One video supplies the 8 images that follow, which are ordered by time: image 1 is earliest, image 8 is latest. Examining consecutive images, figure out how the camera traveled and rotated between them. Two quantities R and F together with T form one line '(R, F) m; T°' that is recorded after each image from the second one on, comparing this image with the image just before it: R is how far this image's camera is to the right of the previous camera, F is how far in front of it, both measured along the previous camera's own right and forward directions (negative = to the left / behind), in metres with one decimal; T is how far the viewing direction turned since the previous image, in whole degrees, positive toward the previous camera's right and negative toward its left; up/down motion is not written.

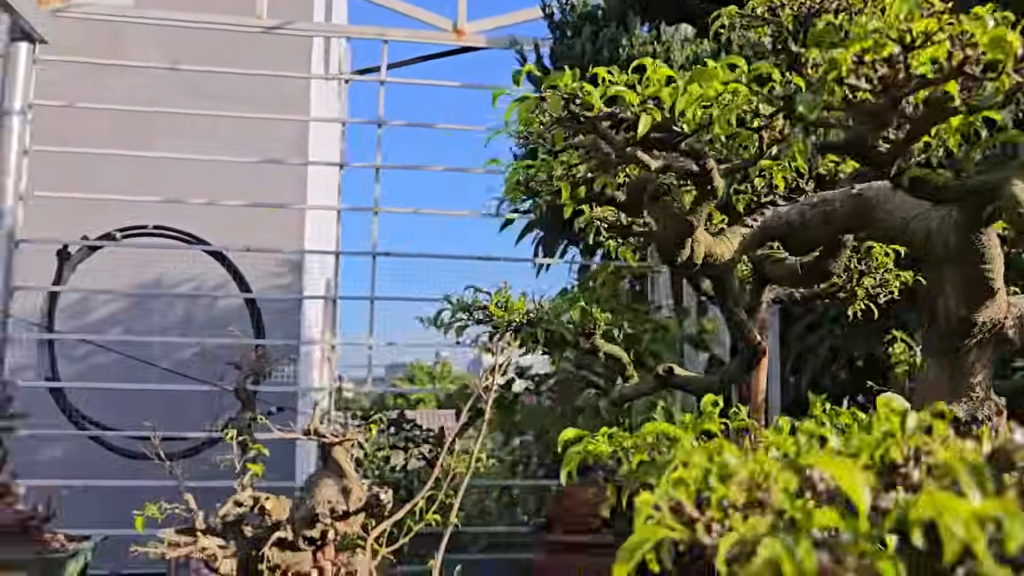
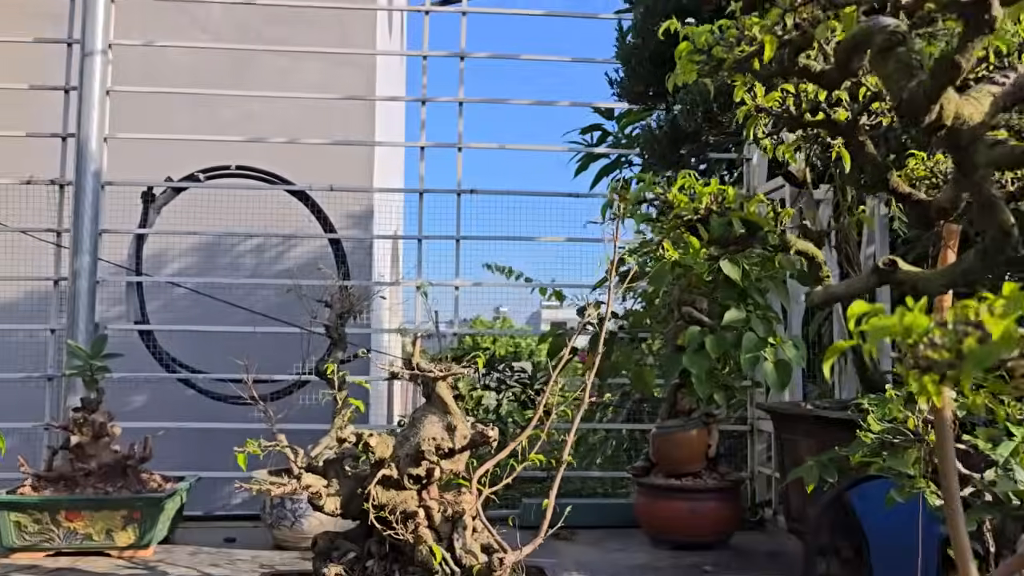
(-0.2, +0.2) m; -4°
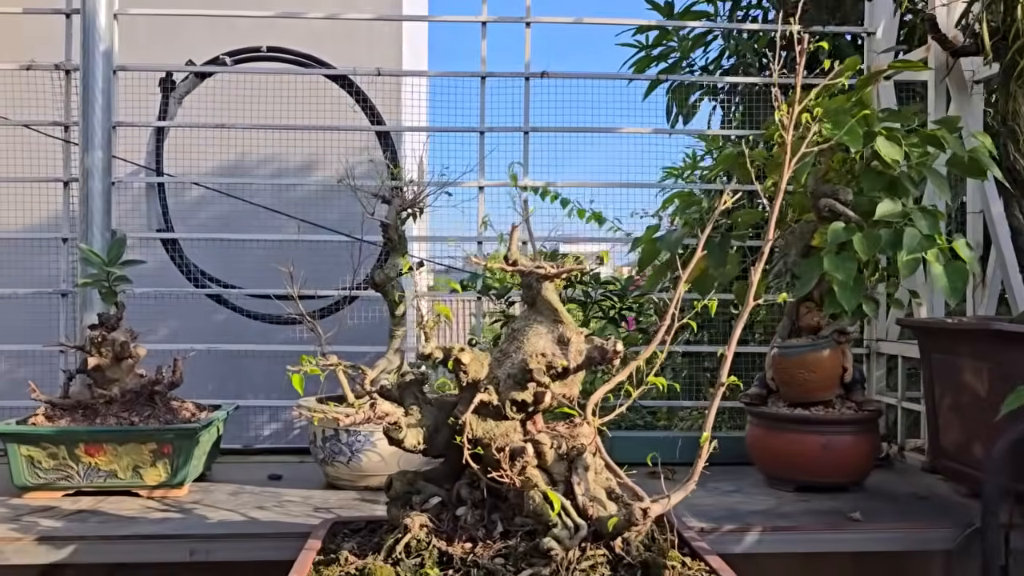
(-0.3, +0.6) m; -1°
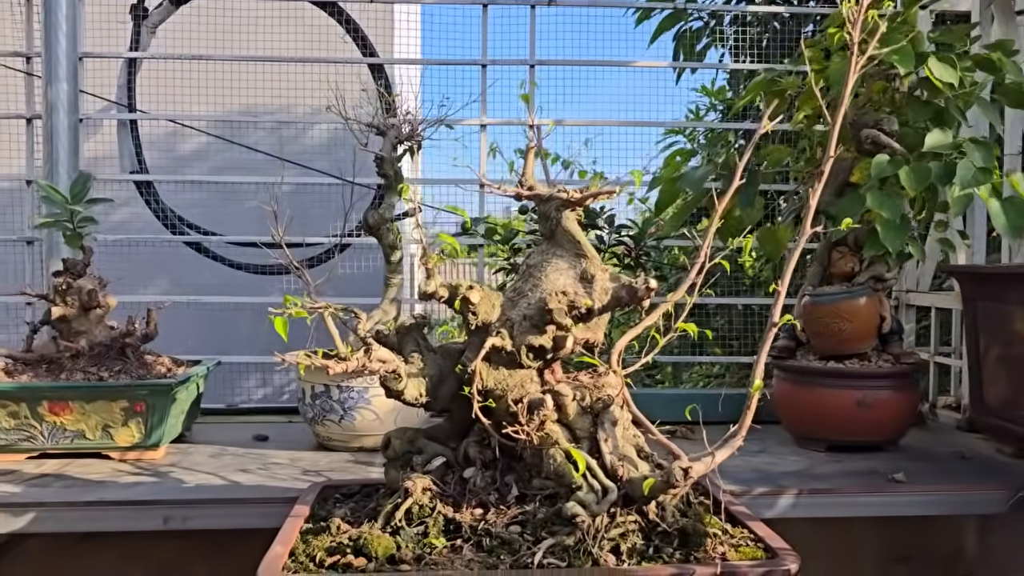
(-0.1, +0.3) m; +1°
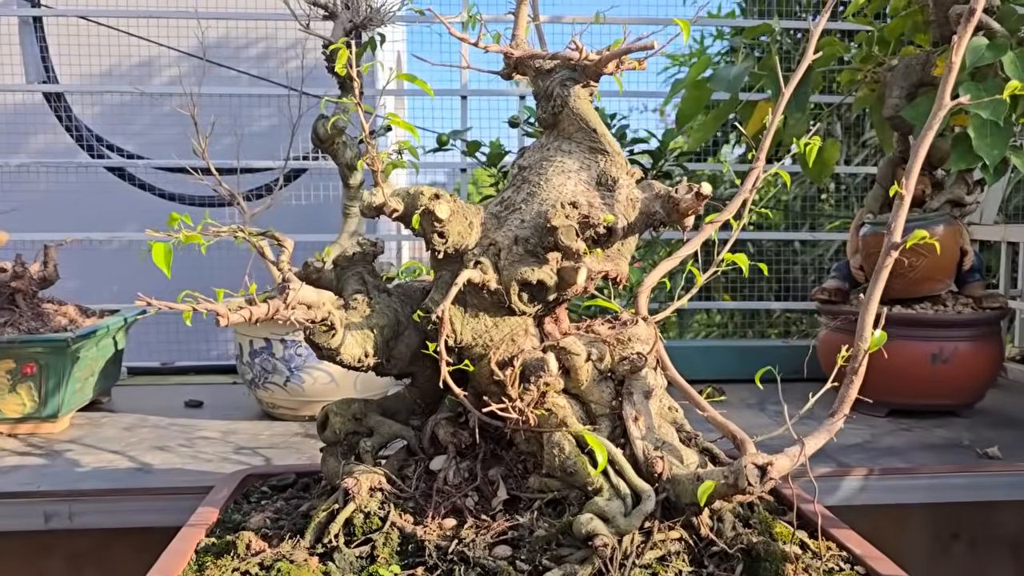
(0.0, +0.6) m; +1°
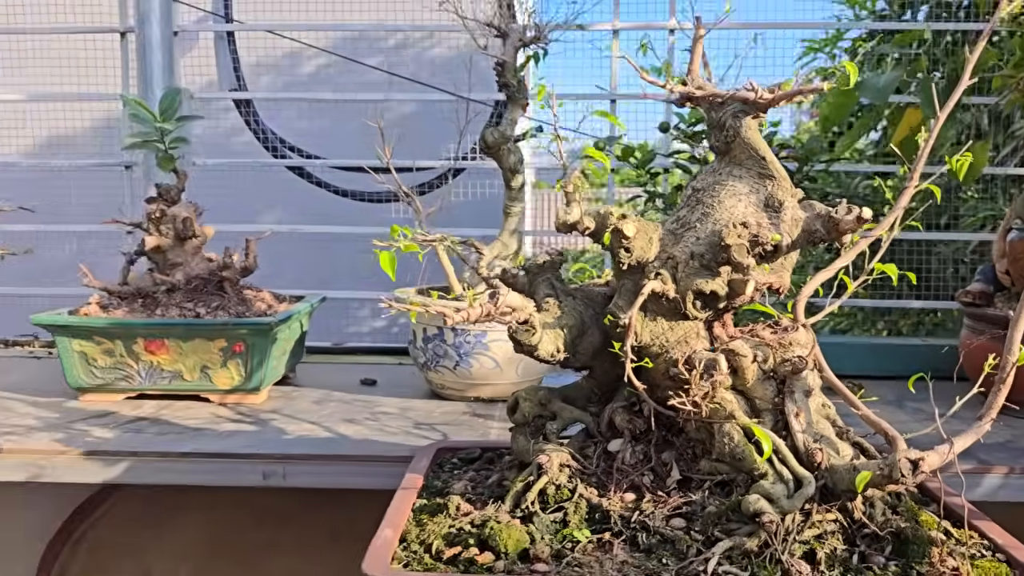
(-0.1, -0.2) m; -7°
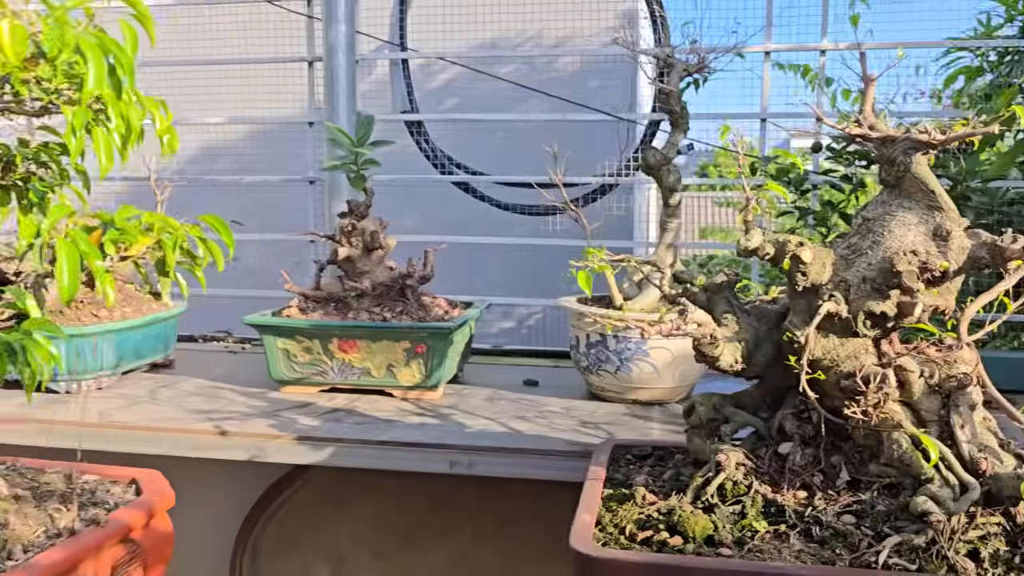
(-0.1, -0.2) m; -7°
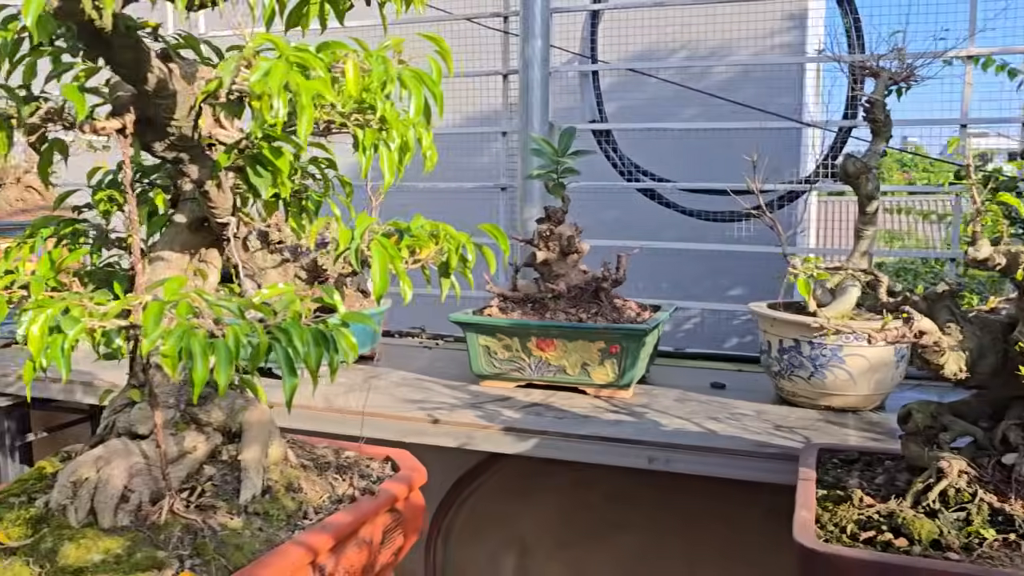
(-0.2, -0.1) m; -9°
